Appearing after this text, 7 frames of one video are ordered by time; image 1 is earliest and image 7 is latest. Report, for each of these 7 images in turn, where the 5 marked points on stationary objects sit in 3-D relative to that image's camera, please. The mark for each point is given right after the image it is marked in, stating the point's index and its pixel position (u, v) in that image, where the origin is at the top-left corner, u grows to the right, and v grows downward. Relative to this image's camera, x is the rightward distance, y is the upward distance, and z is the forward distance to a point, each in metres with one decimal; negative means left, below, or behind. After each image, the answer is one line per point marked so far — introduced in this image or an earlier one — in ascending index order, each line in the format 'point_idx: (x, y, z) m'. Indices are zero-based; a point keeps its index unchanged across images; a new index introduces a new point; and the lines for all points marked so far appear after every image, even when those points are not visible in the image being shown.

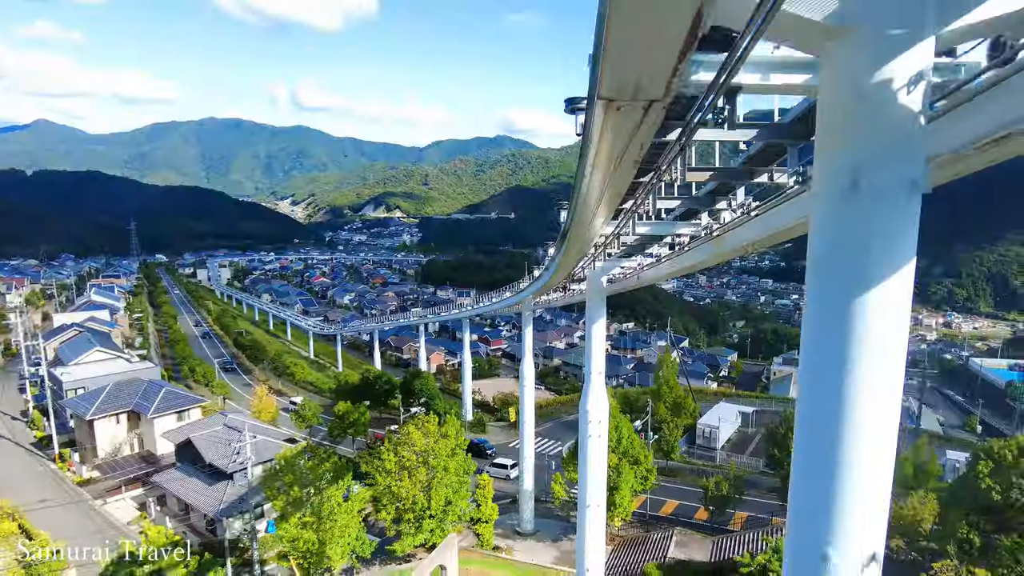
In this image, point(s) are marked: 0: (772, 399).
0: (+9.1, -3.9, +19.5) m
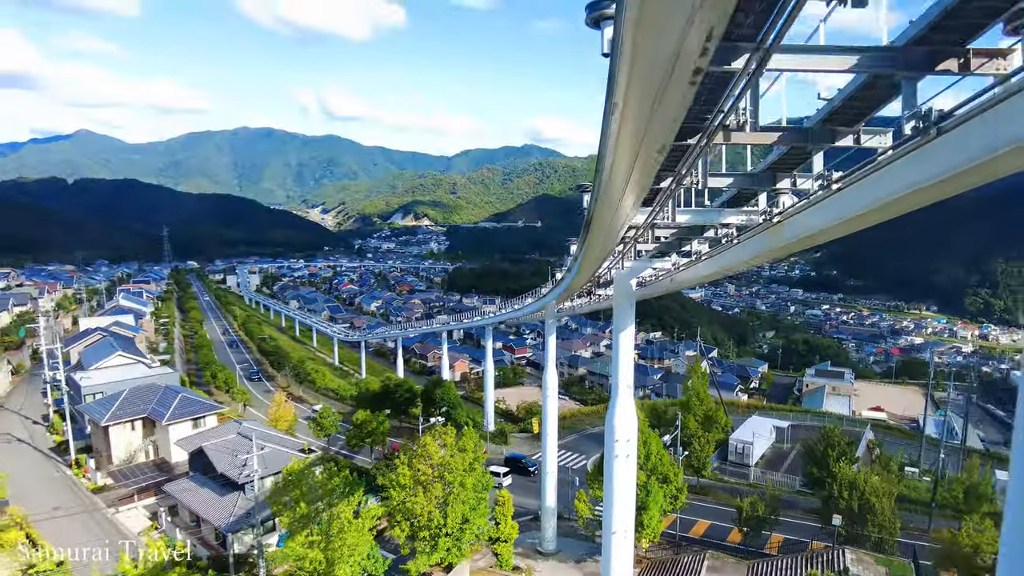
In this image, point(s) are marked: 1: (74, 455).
0: (+9.9, -4.2, +18.5) m
1: (-8.6, -3.3, +10.9) m
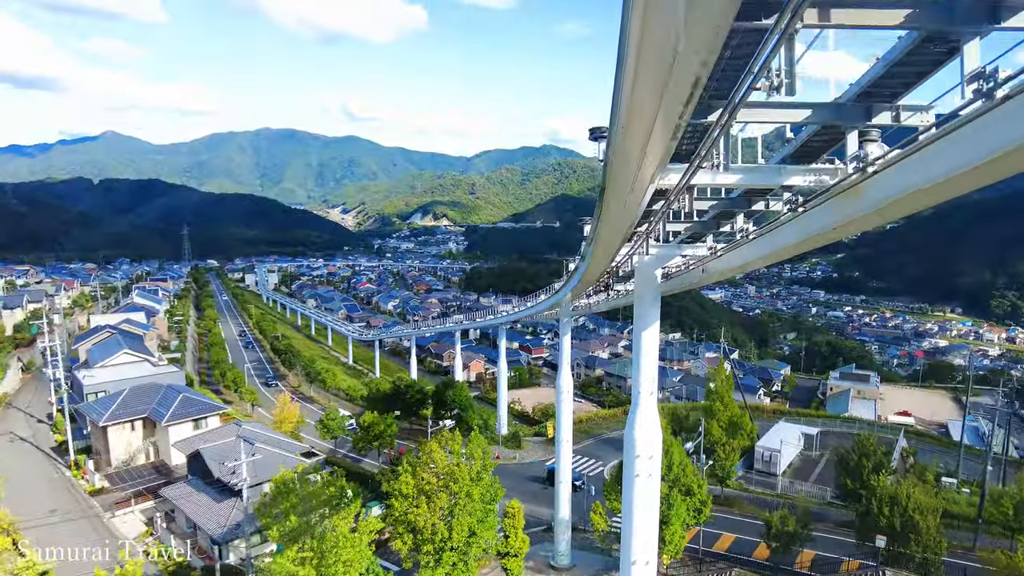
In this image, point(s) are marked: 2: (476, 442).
0: (+10.3, -4.2, +17.7) m
1: (-8.4, -3.2, +10.6) m
2: (-0.5, -2.2, +7.9) m
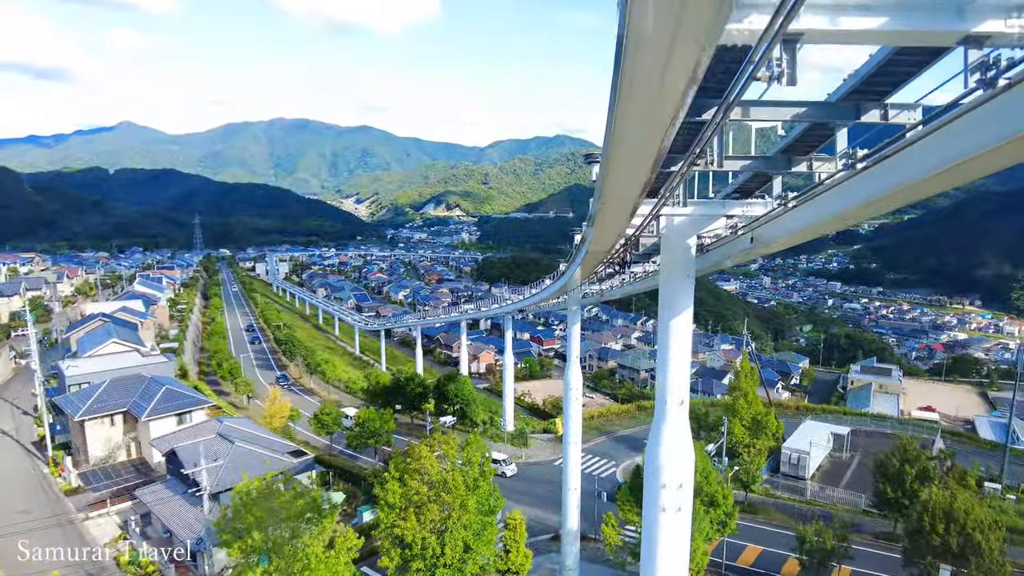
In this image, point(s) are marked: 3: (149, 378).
0: (+10.6, -3.9, +16.6) m
1: (-8.3, -3.0, +10.0) m
2: (-0.5, -2.0, +7.1) m
3: (-6.9, -1.7, +10.5) m
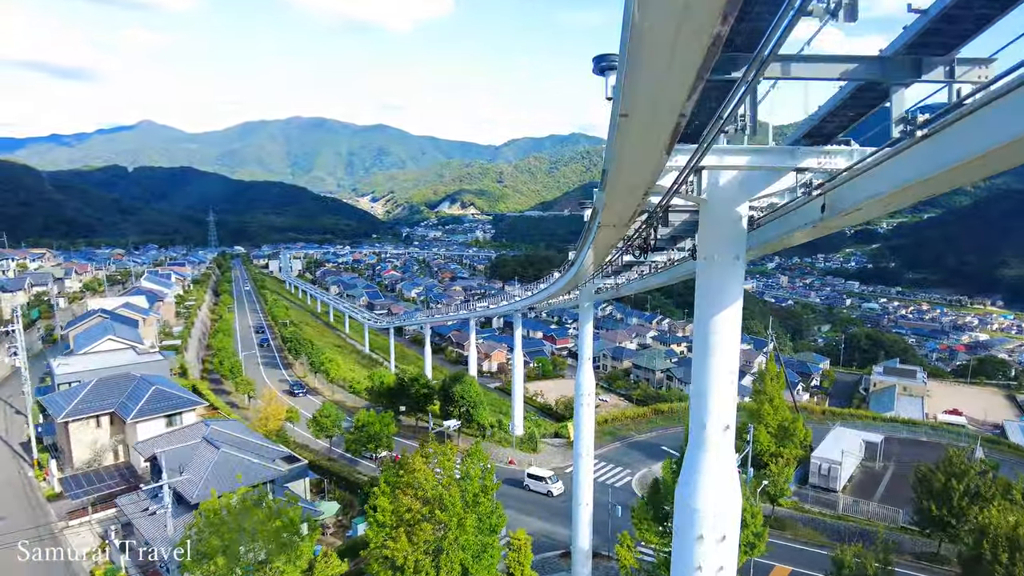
0: (+10.9, -3.8, +15.7) m
1: (-8.2, -2.9, +9.5) m
2: (-0.4, -2.0, +6.5) m
3: (-6.8, -1.6, +10.0) m
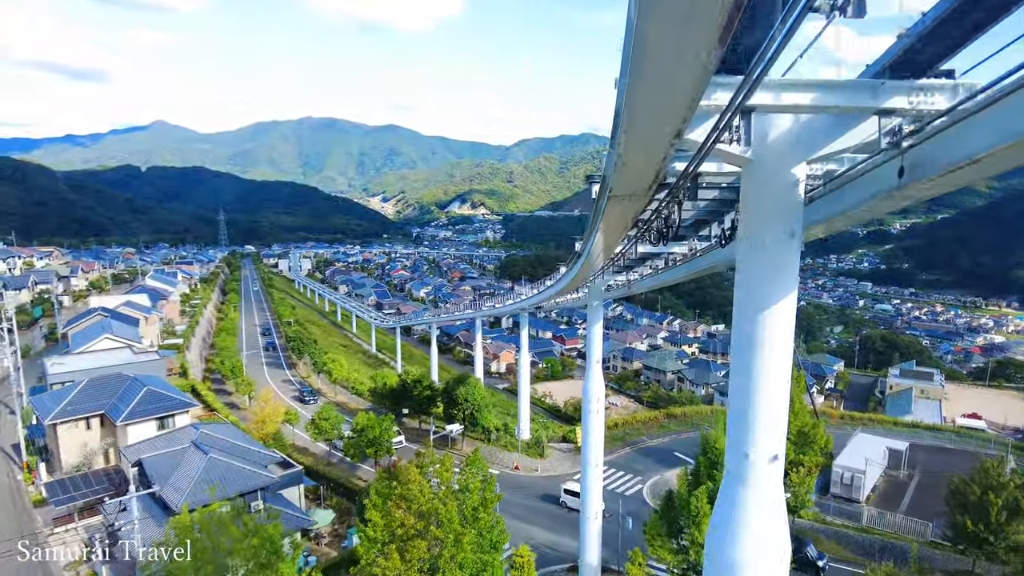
0: (+11.1, -3.8, +15.0) m
1: (-8.1, -2.8, +9.2) m
2: (-0.4, -1.9, +6.0) m
3: (-6.7, -1.6, +9.7) m
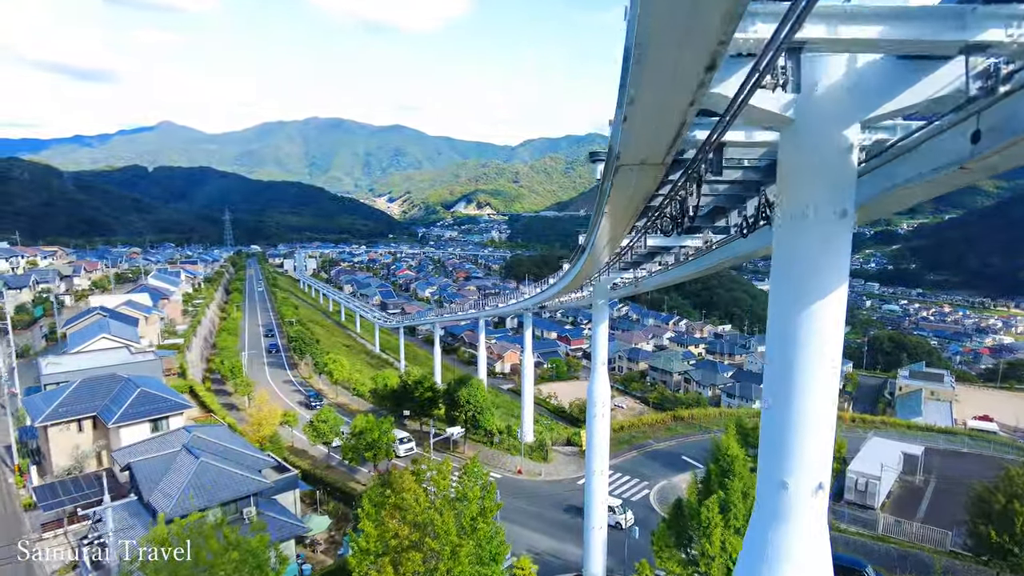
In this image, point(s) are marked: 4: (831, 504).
0: (+11.2, -3.8, +14.6) m
1: (-8.1, -2.8, +9.0) m
2: (-0.4, -1.9, +5.7) m
3: (-6.6, -1.6, +9.4) m
4: (+5.6, -3.8, +9.6) m
